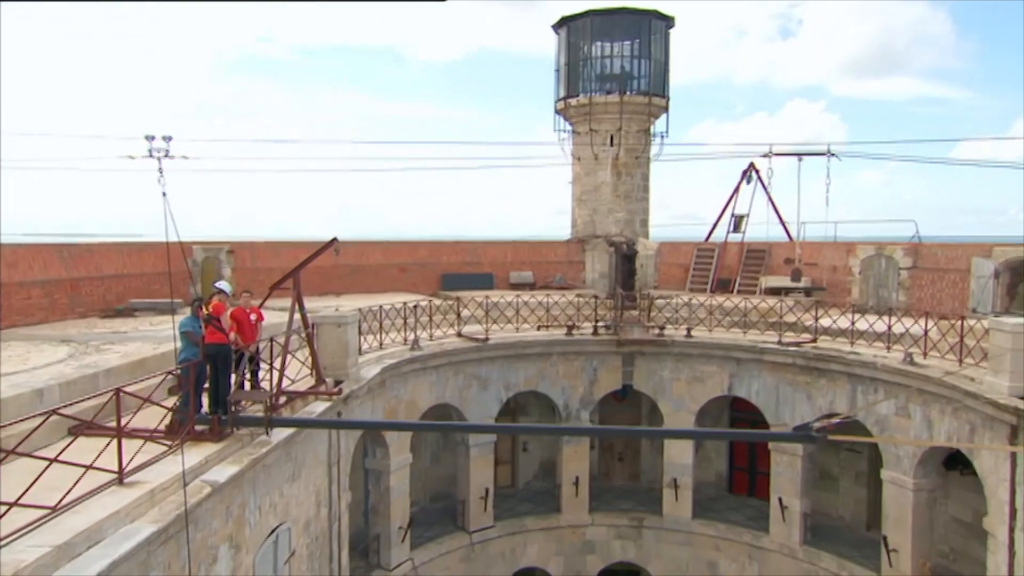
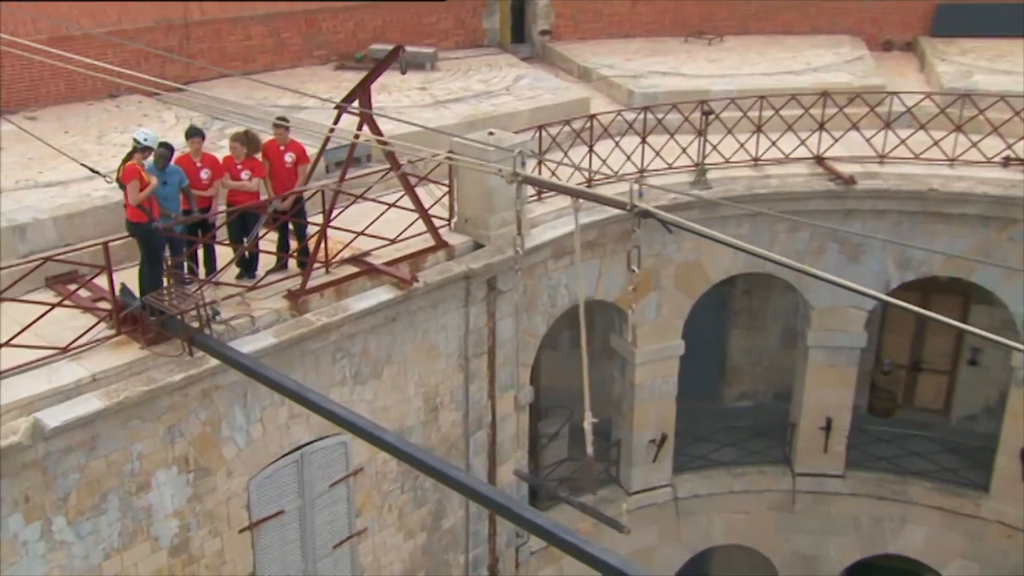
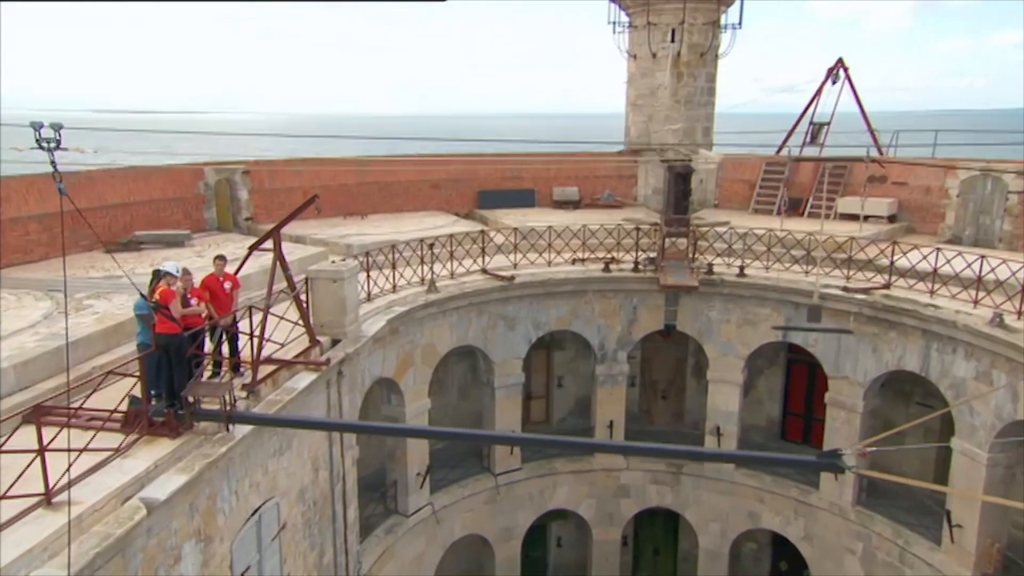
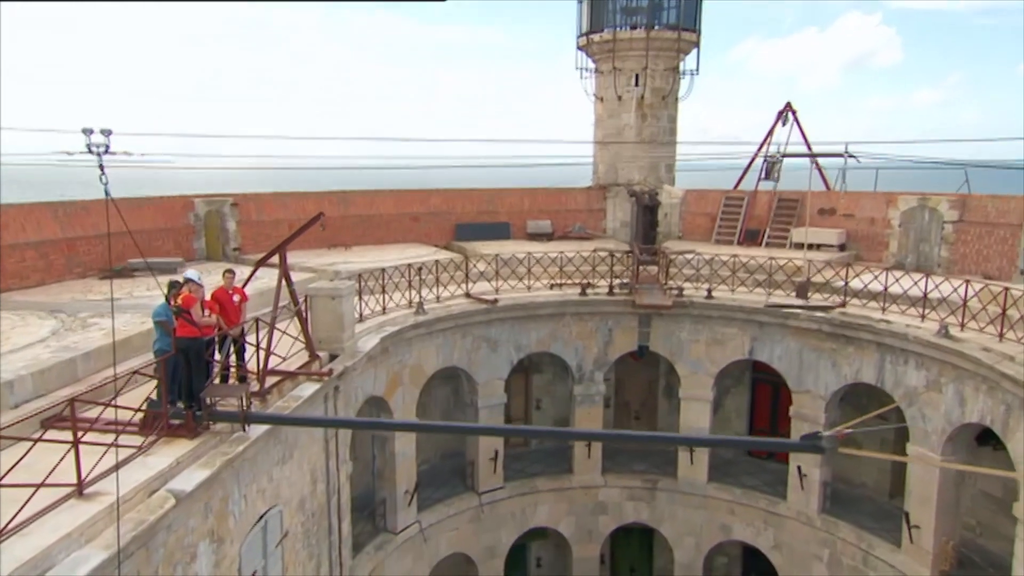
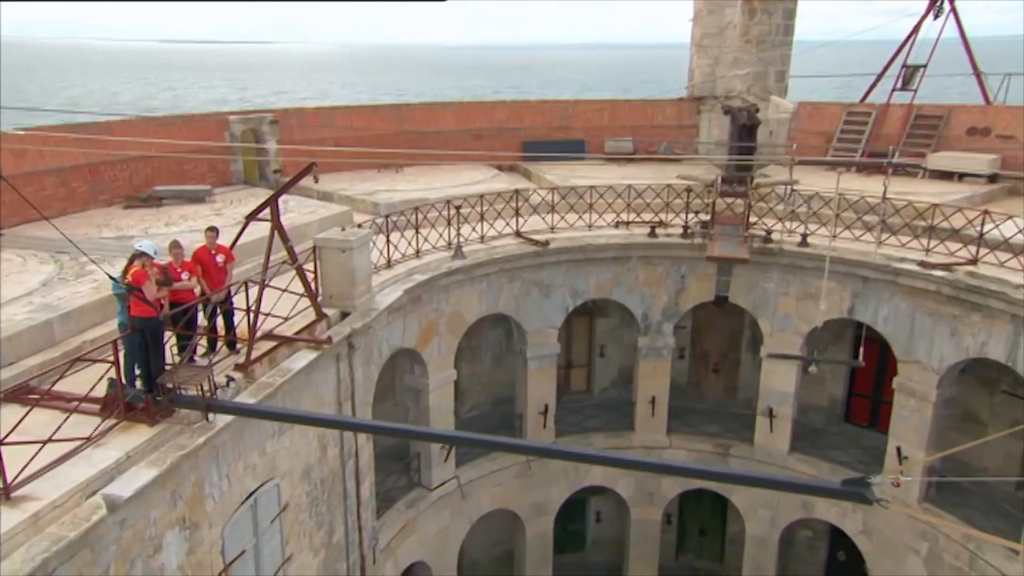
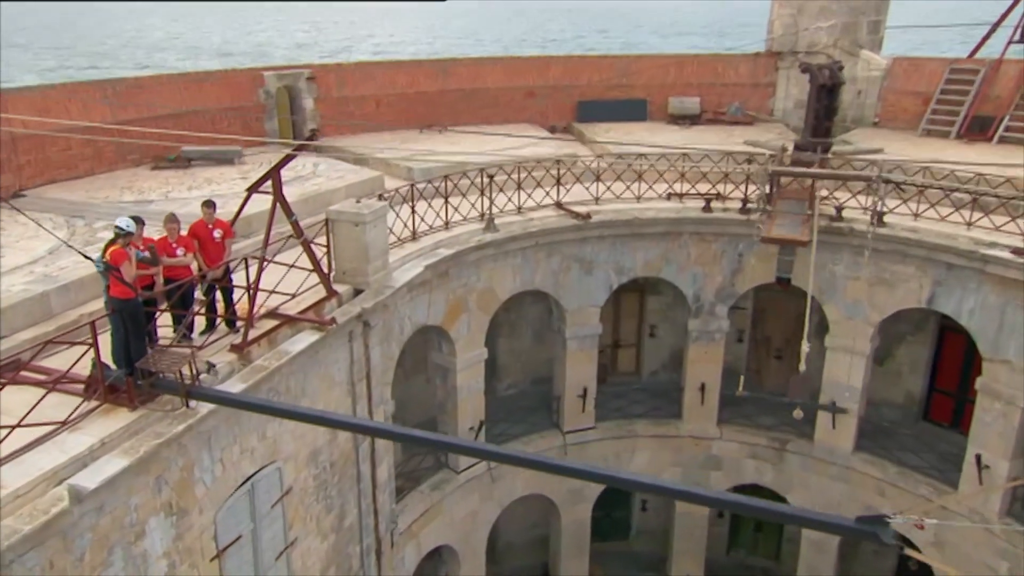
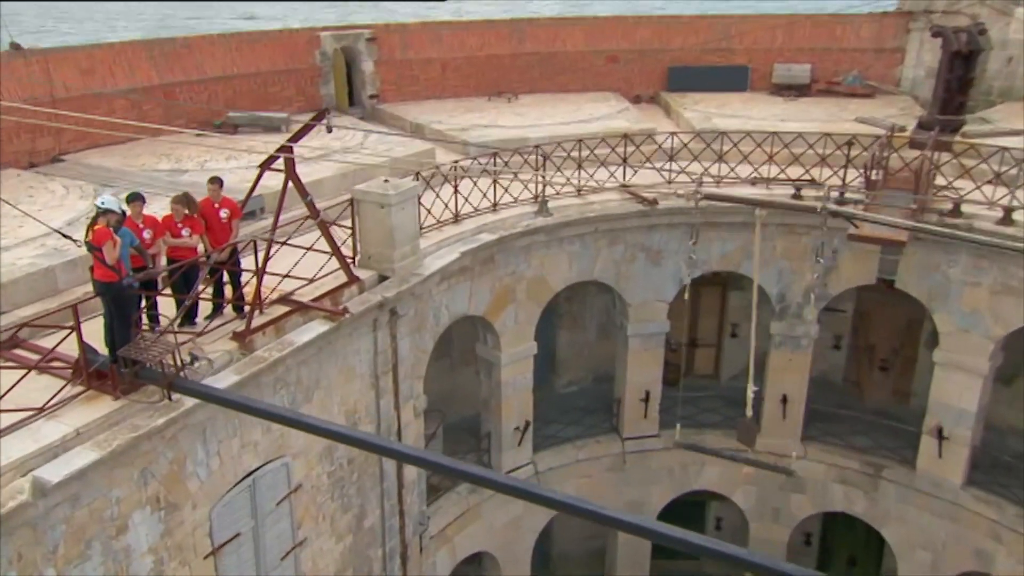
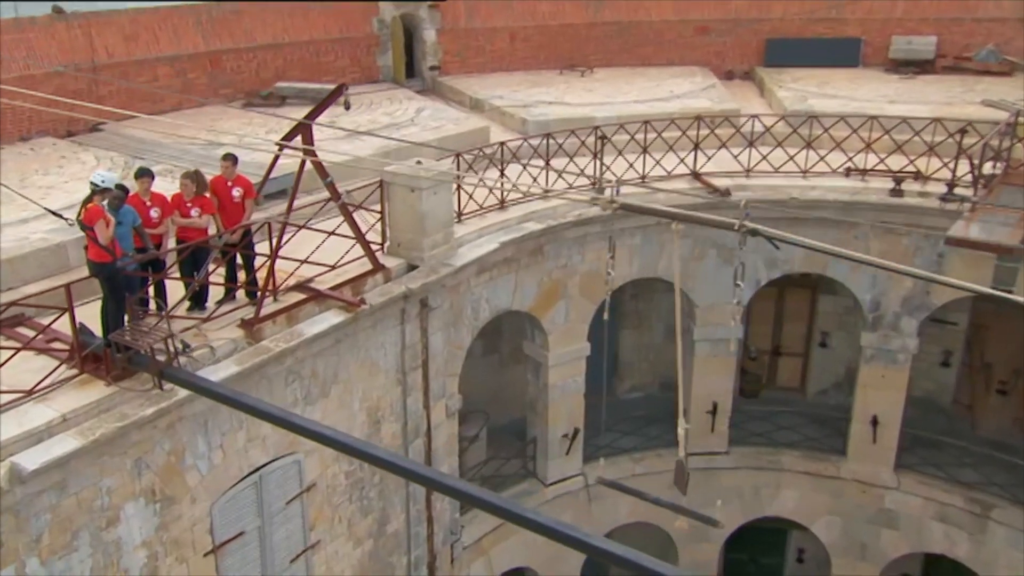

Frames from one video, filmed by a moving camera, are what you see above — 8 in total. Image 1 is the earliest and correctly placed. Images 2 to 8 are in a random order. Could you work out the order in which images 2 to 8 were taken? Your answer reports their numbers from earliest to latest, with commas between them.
4, 3, 5, 6, 7, 8, 2
